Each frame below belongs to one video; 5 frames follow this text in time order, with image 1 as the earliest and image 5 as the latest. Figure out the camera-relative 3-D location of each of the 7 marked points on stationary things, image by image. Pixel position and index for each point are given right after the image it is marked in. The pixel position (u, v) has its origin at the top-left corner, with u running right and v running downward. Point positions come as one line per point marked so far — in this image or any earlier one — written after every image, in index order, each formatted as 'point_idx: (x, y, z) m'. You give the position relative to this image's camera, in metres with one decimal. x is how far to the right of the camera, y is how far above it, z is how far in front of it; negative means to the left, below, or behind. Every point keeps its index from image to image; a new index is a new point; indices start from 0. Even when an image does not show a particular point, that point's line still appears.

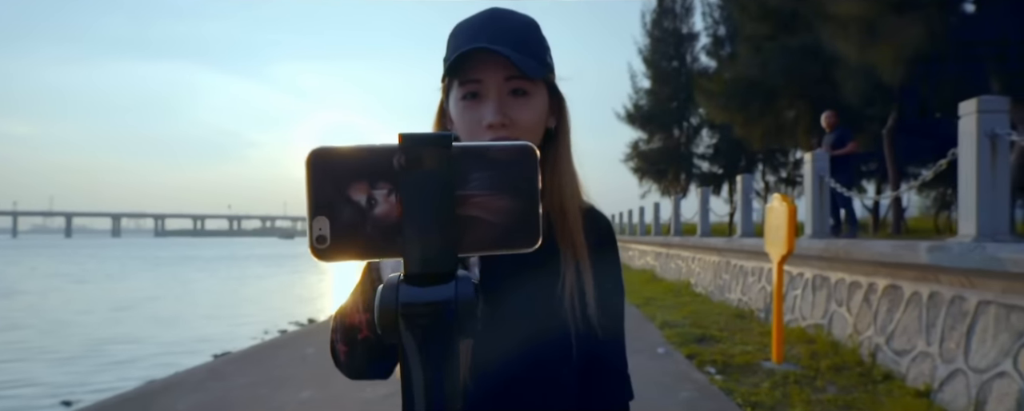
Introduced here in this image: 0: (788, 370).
0: (+2.5, -1.5, +5.7) m
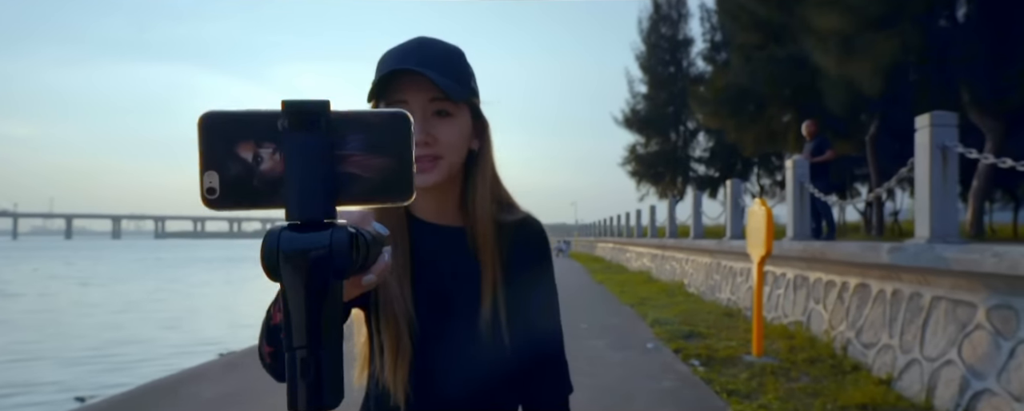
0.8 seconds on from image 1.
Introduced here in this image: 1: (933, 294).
0: (+2.5, -1.6, +6.2) m
1: (+3.3, -0.7, +4.8) m
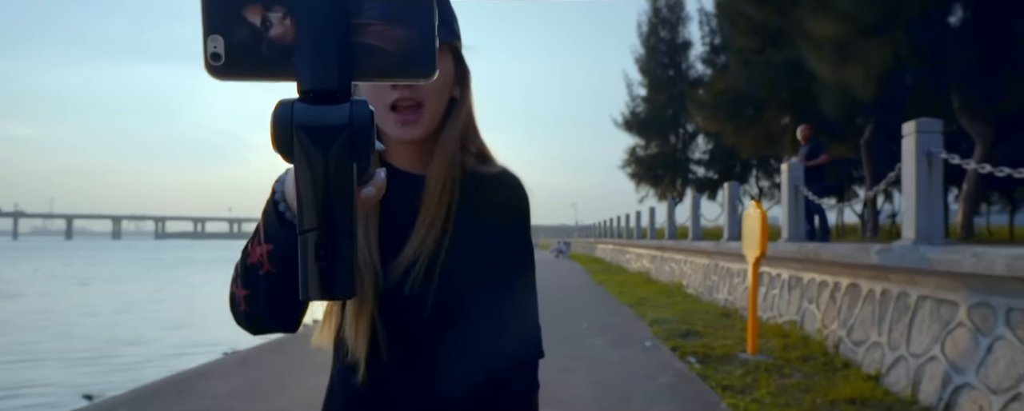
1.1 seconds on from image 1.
0: (+2.6, -1.6, +6.4) m
1: (+3.3, -0.7, +5.0) m
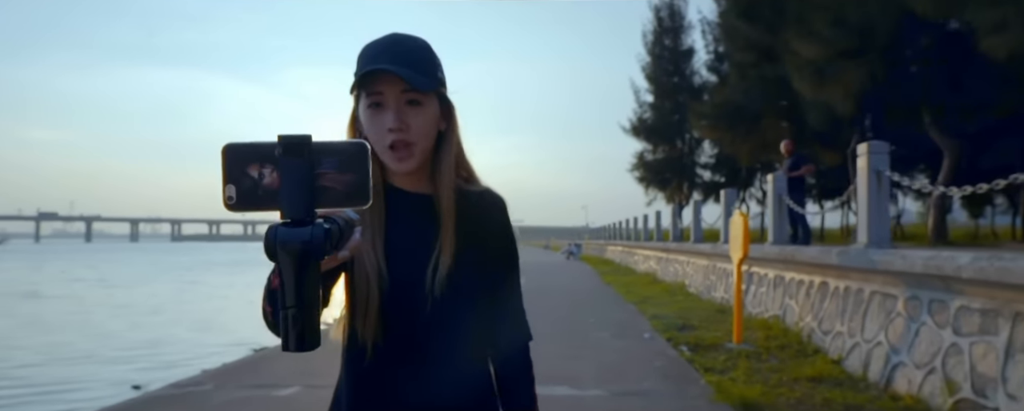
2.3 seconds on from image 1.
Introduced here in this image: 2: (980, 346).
0: (+2.7, -1.7, +7.3) m
1: (+3.5, -0.8, +6.0) m
2: (+3.2, -1.0, +4.3) m
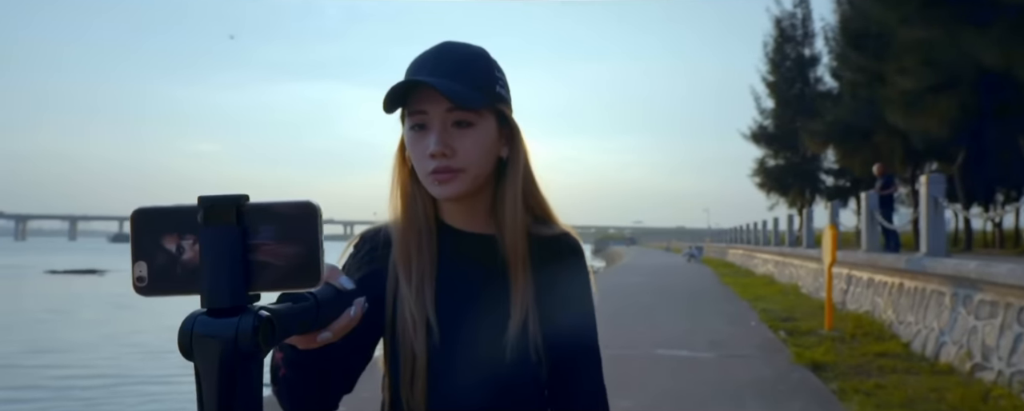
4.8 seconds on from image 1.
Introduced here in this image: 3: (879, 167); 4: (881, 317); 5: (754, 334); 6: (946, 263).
0: (+4.7, -1.9, +9.2) m
1: (+5.2, -1.0, +7.7) m
2: (+4.7, -1.2, +6.1) m
3: (+6.5, +0.7, +10.9) m
4: (+5.6, -1.7, +9.4) m
5: (+3.6, -1.9, +9.3) m
6: (+4.9, -0.6, +7.2) m
